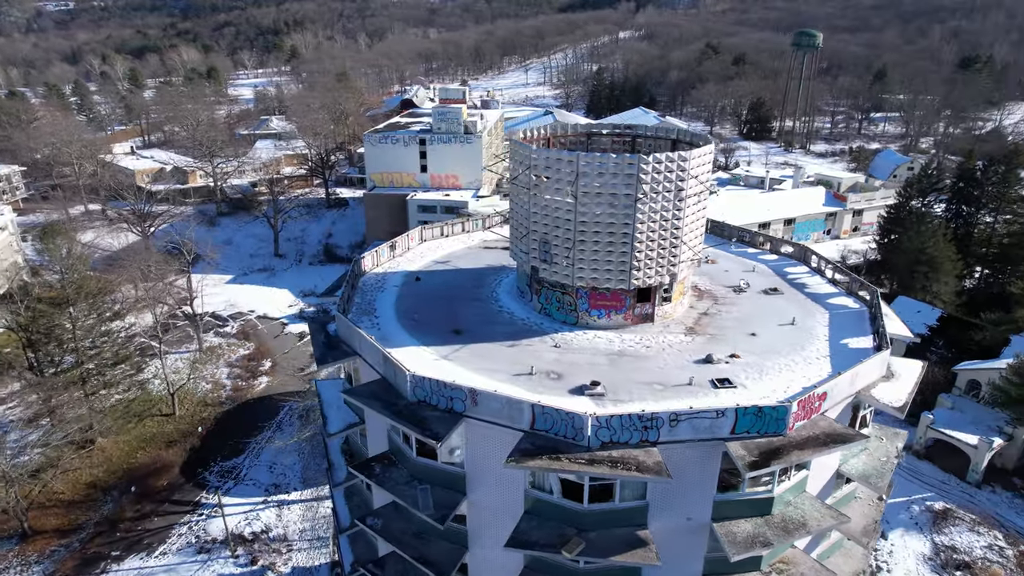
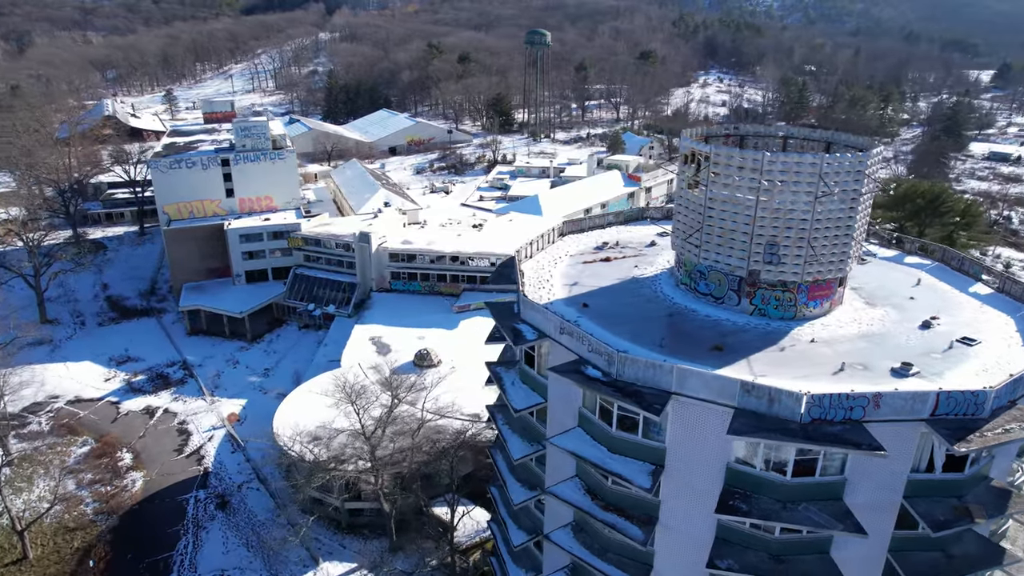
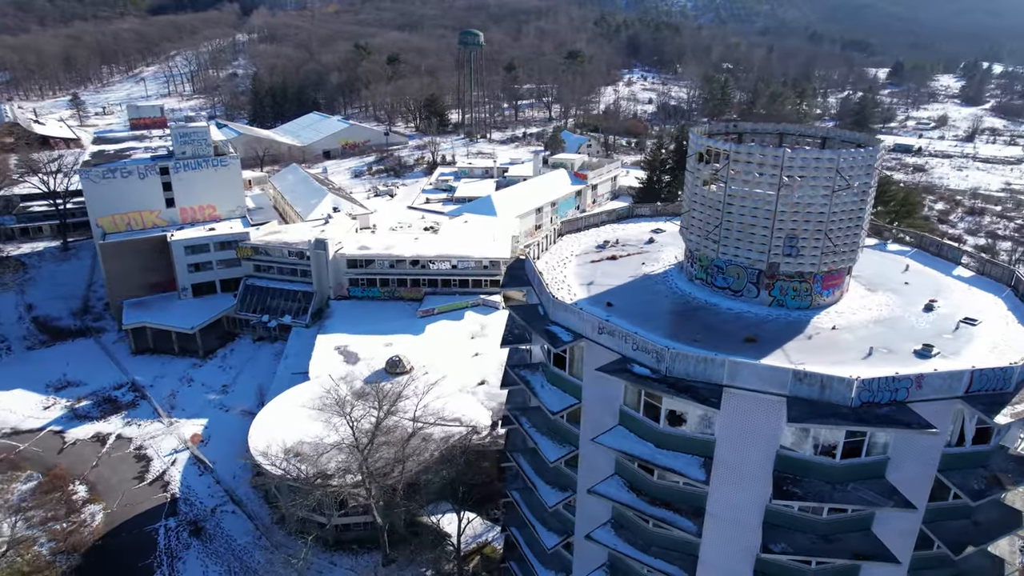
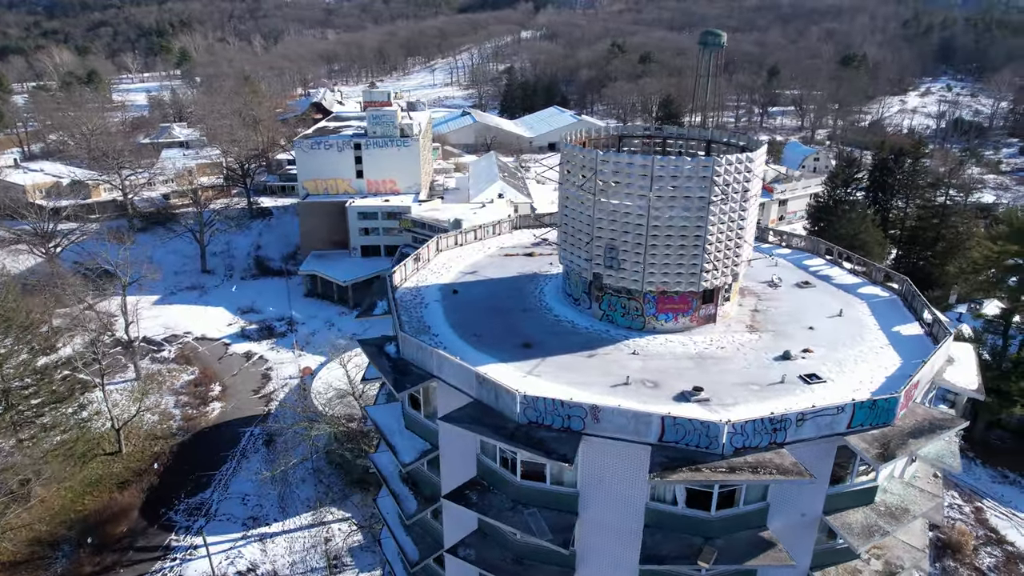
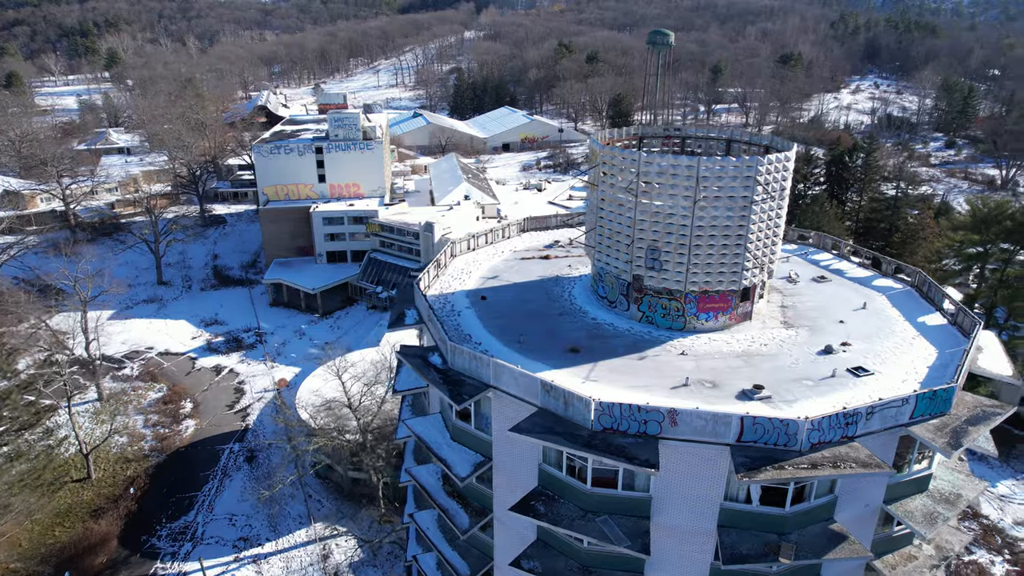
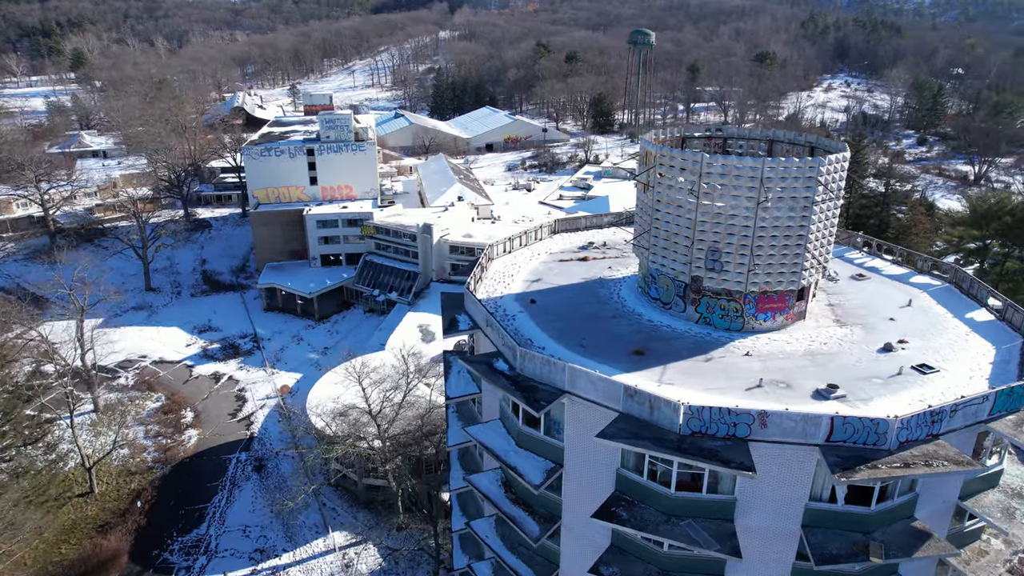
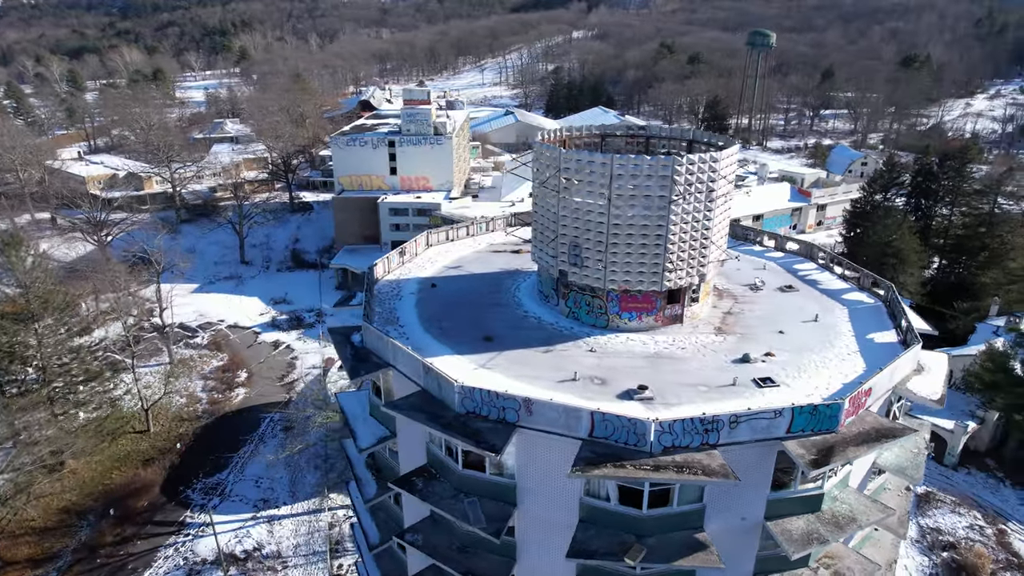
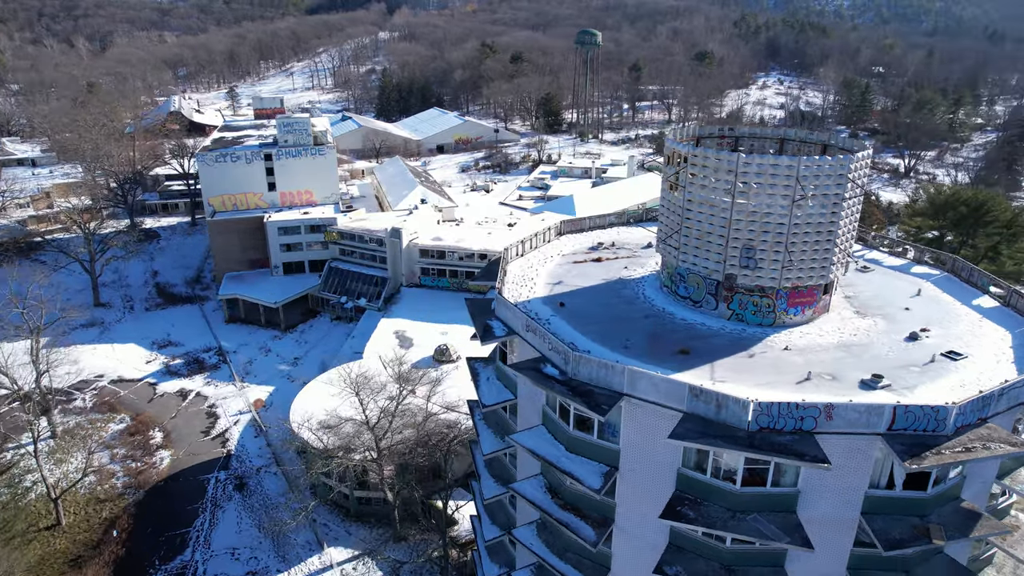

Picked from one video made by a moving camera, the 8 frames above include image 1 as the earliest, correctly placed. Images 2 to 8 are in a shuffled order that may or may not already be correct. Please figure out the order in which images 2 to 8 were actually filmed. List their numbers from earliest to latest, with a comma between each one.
7, 4, 5, 6, 8, 2, 3
